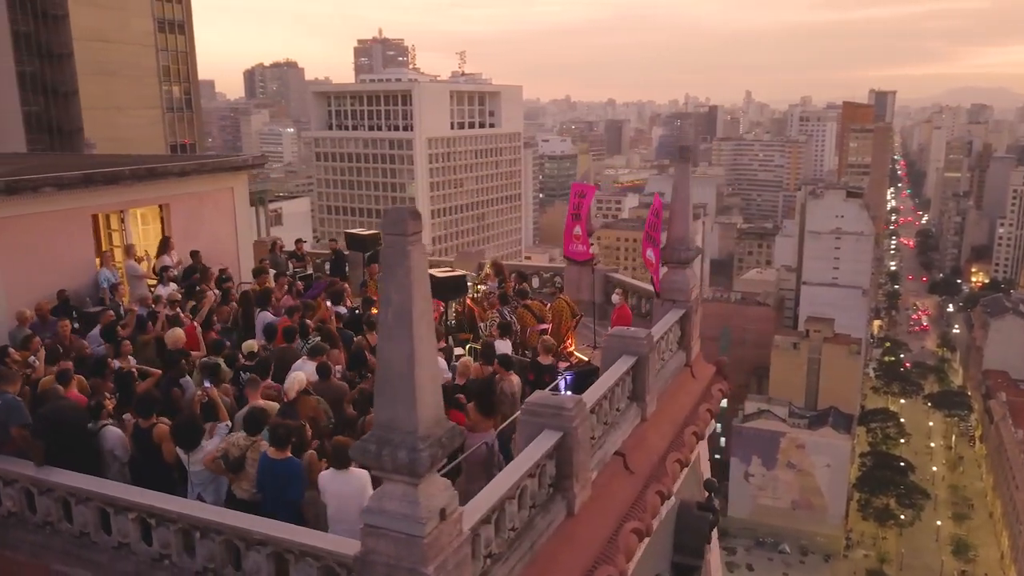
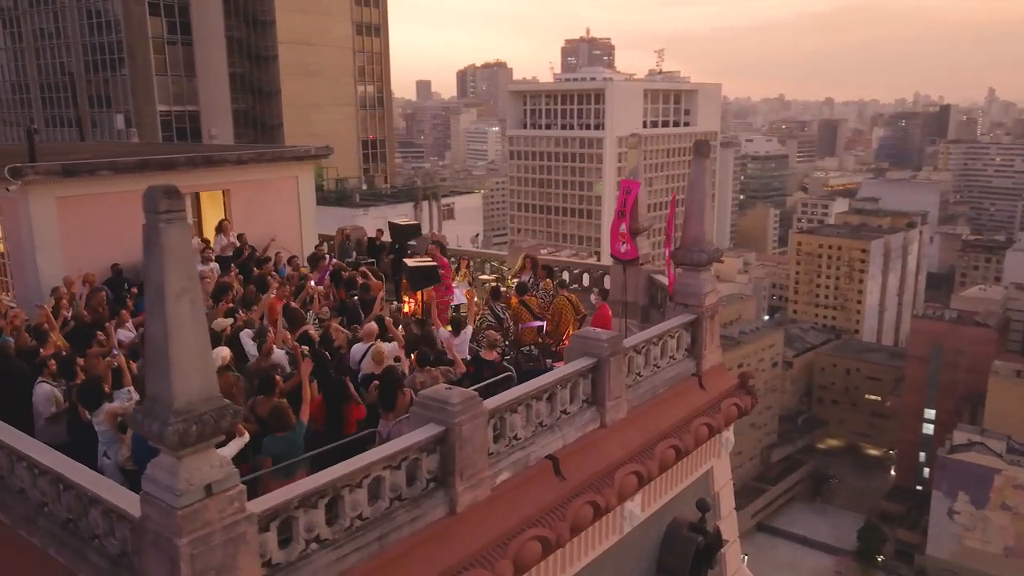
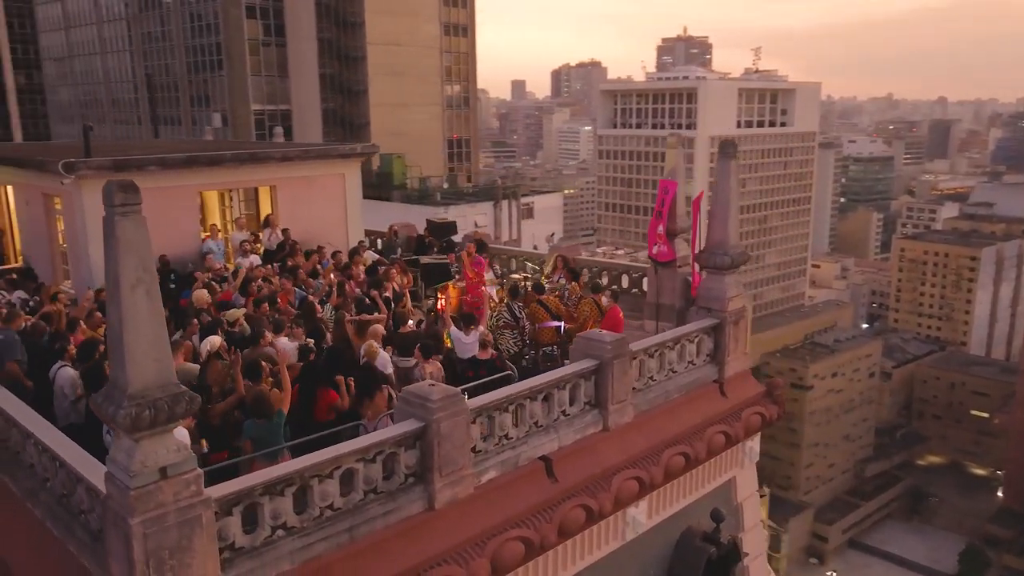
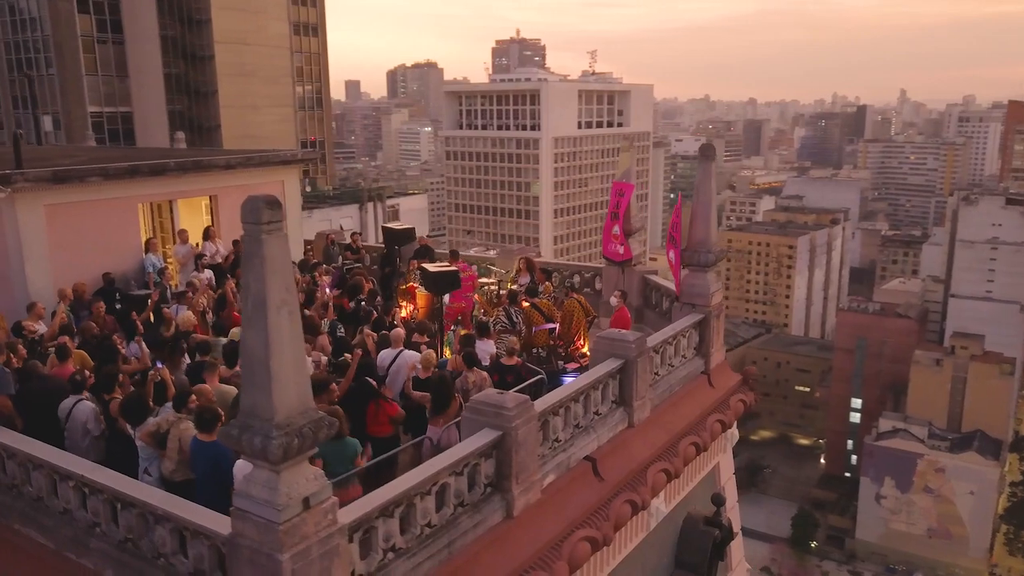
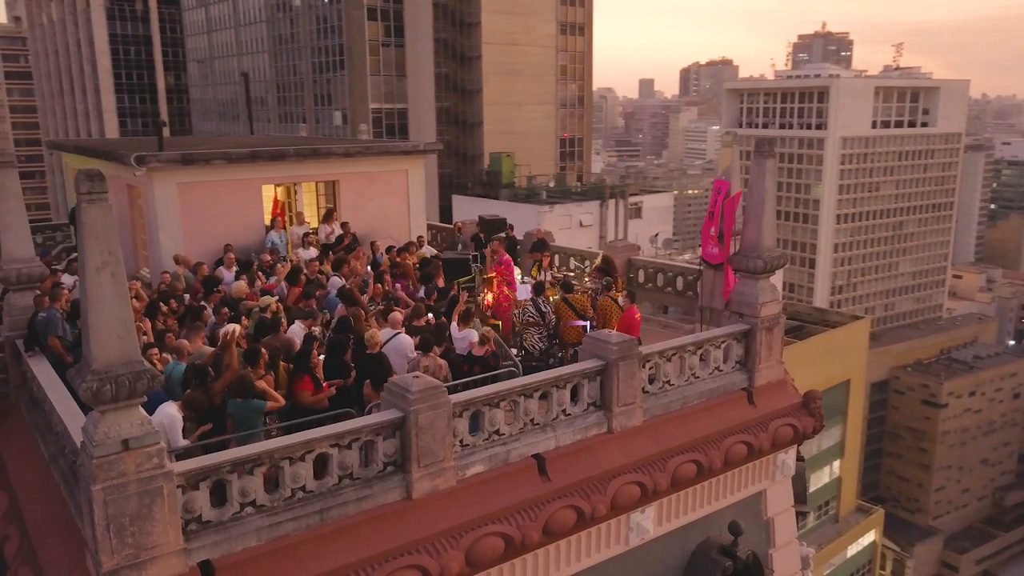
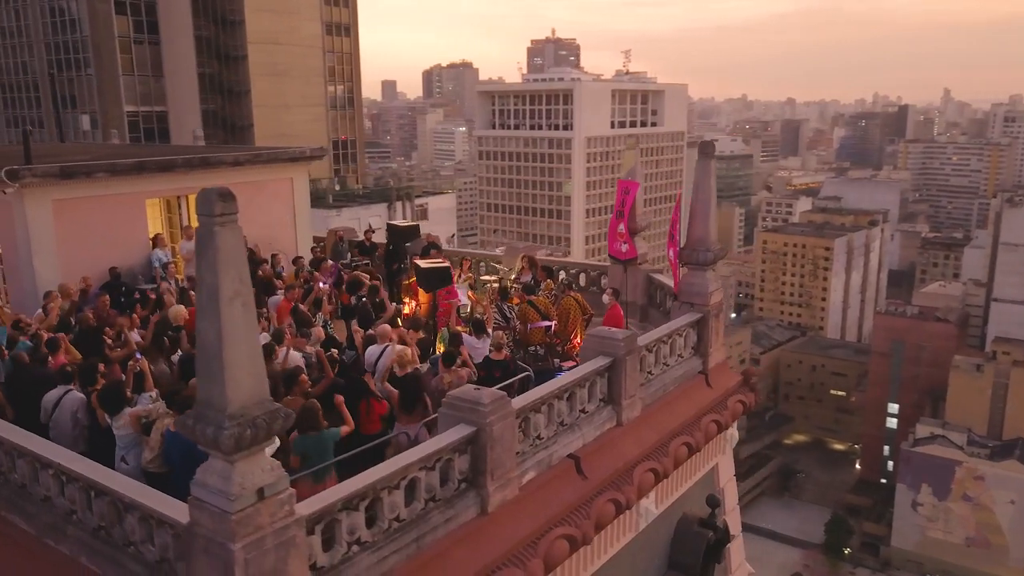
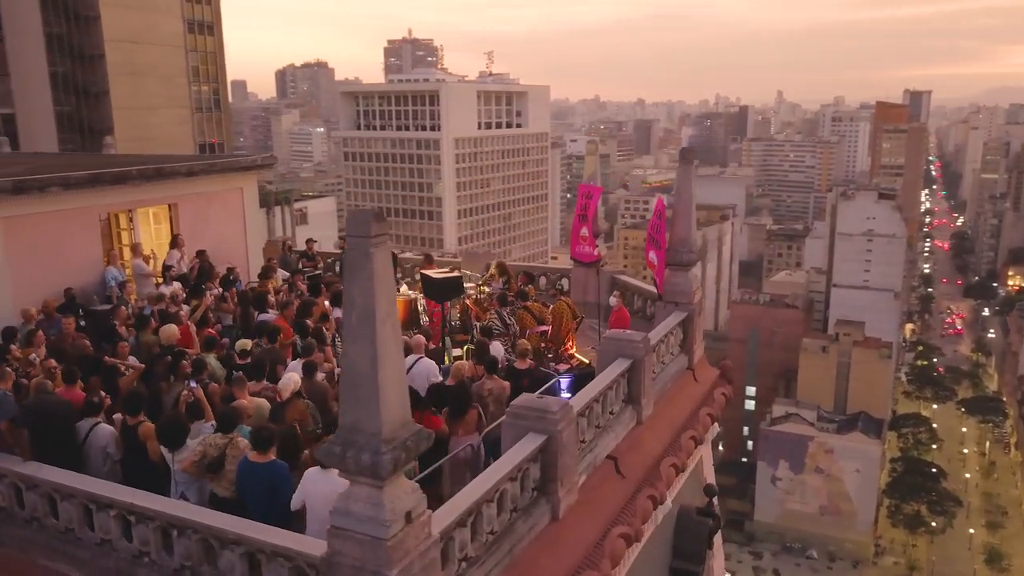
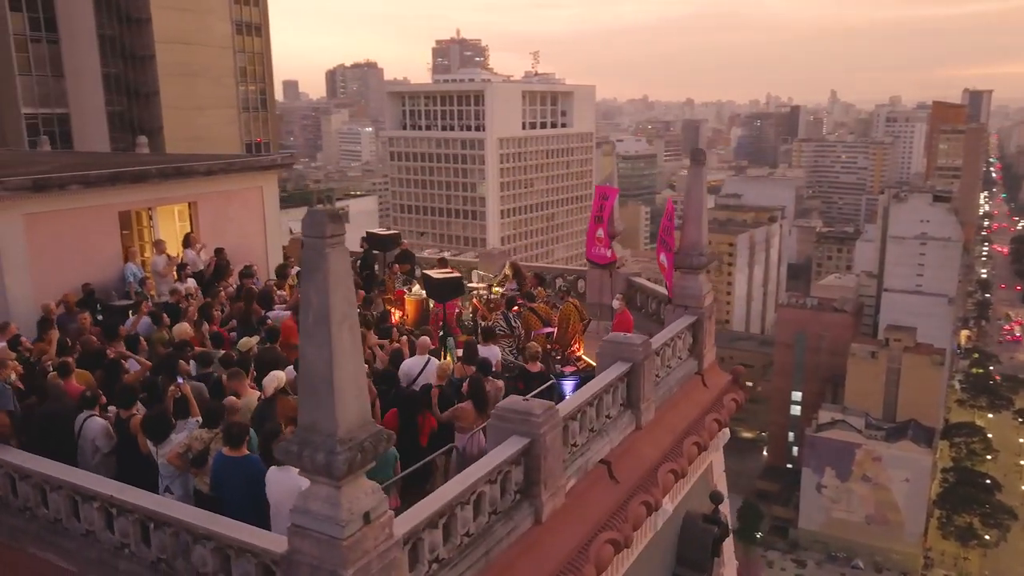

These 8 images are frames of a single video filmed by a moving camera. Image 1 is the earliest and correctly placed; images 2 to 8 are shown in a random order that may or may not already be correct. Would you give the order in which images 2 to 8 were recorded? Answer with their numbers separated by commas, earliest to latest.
7, 8, 4, 6, 2, 3, 5
